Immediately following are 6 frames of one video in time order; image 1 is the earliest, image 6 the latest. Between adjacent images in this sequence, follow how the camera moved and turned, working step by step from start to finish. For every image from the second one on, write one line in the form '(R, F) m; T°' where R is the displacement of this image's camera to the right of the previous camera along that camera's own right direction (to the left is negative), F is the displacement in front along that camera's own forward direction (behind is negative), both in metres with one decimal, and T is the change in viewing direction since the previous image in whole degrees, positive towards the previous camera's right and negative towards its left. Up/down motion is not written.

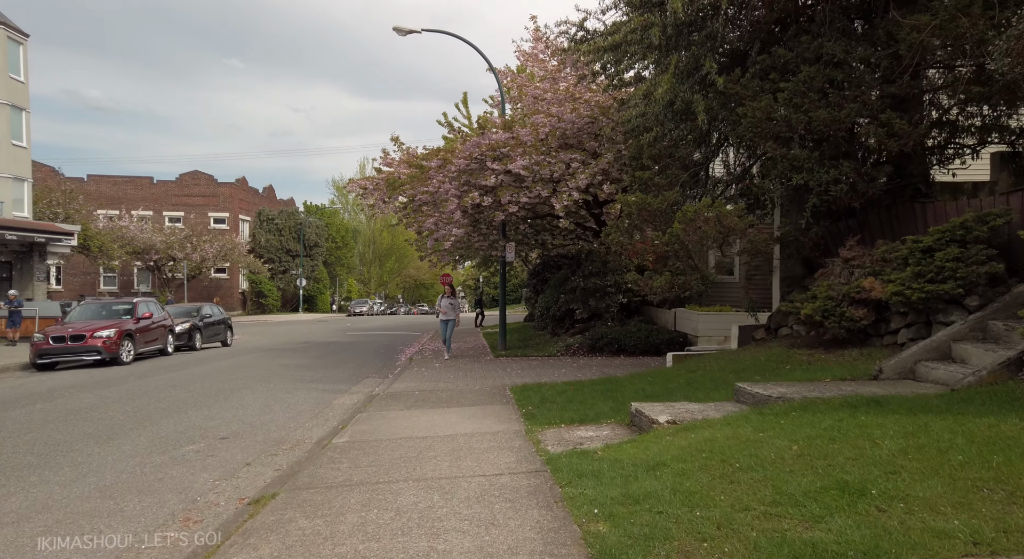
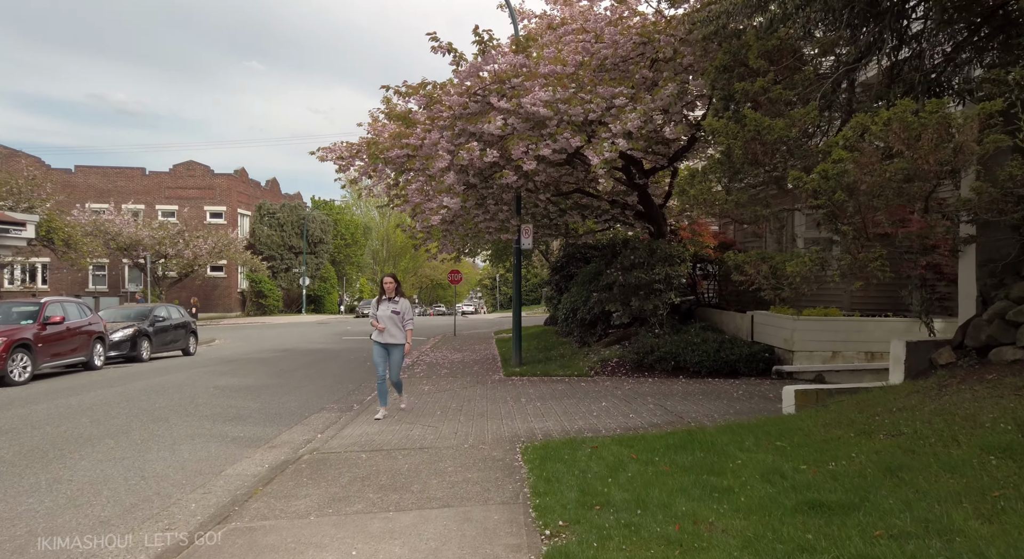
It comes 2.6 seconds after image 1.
(+0.1, +4.5) m; -2°
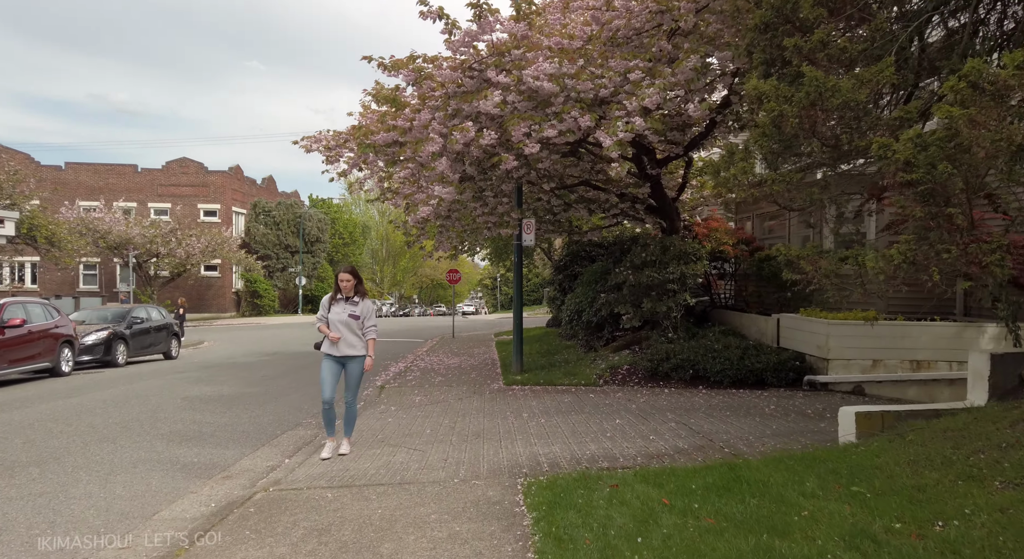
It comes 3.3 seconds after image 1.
(0.0, +1.2) m; 0°
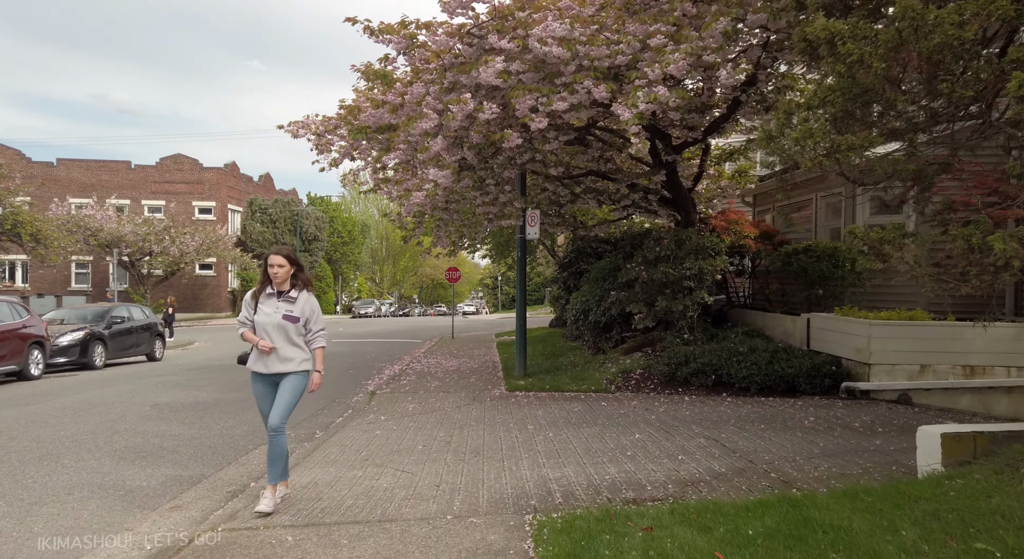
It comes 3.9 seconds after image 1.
(0.0, +1.0) m; 0°
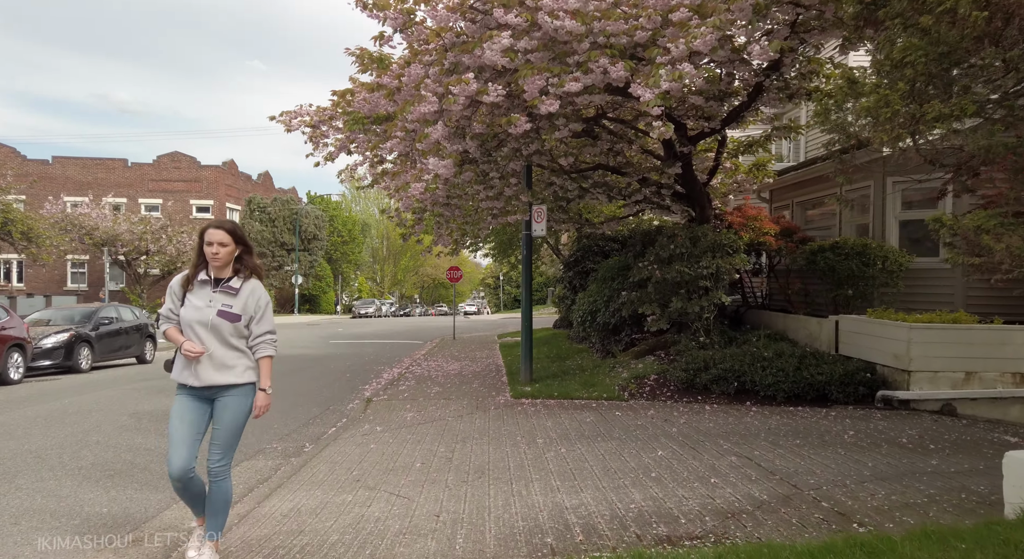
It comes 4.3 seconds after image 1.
(-0.1, +0.7) m; 0°
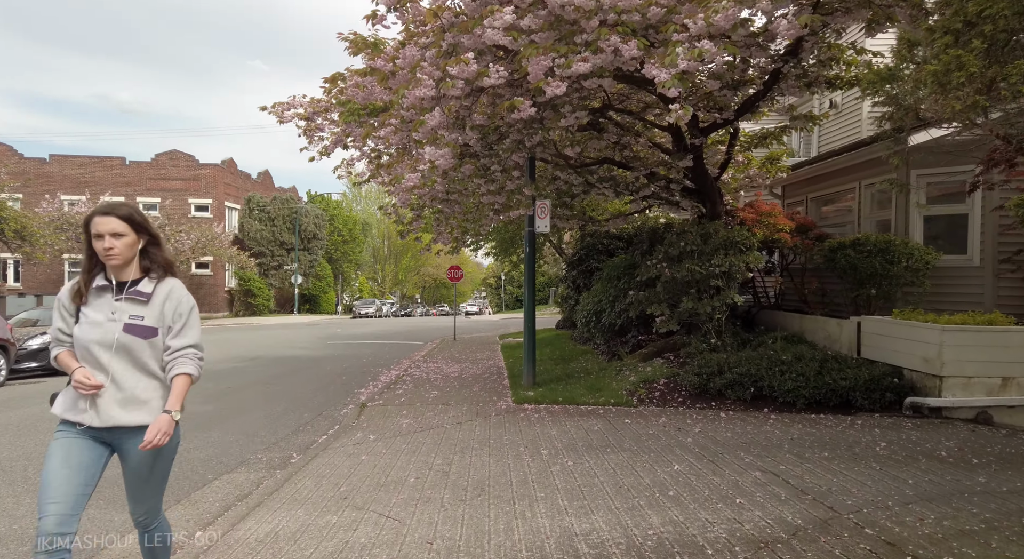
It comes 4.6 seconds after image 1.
(0.0, +0.5) m; 0°
